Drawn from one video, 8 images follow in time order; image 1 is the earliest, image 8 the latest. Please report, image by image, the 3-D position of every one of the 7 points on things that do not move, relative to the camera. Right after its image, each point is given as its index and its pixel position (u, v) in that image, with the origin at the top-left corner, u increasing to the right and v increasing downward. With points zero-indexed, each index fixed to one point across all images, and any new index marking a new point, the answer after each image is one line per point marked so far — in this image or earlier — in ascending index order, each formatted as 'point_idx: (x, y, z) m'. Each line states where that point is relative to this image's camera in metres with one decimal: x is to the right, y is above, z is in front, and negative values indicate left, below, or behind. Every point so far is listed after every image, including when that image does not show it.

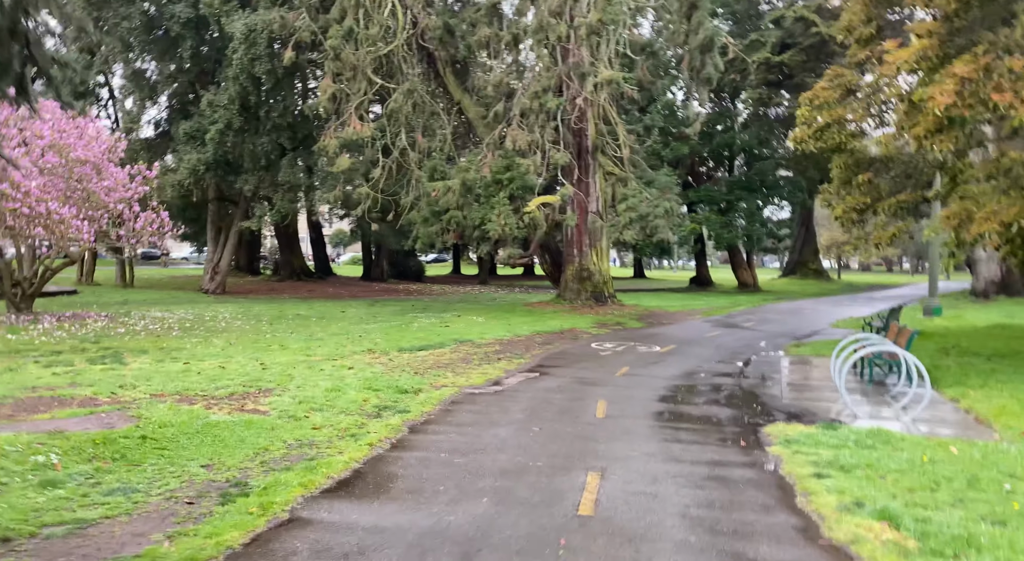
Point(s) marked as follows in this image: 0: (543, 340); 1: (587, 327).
0: (+0.7, -1.4, +16.5) m
1: (+2.1, -1.3, +19.5) m
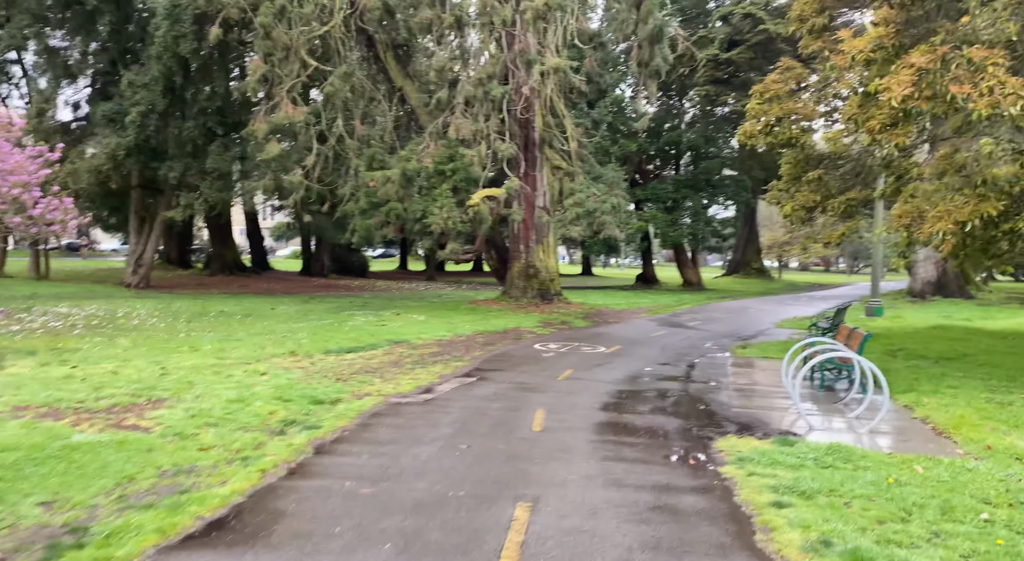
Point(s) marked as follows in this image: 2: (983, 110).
0: (-0.7, -1.4, +15.6) m
1: (+0.5, -1.2, +18.7) m
2: (+5.8, +2.1, +8.5) m
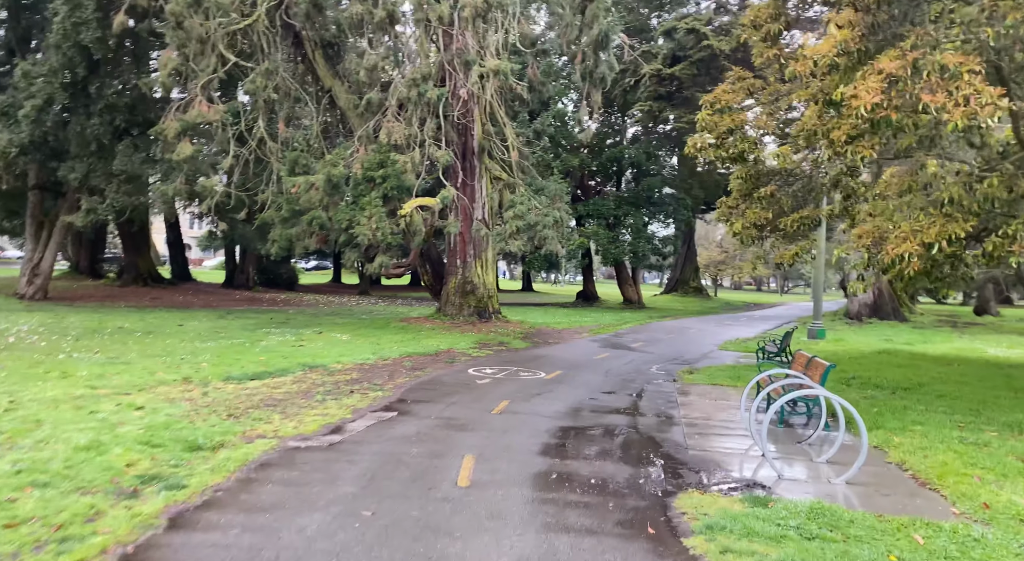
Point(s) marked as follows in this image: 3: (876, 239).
0: (-2.1, -1.7, +14.1) m
1: (-1.2, -1.7, +17.3) m
2: (+5.1, +1.8, +7.8) m
3: (+5.5, +0.6, +10.5) m
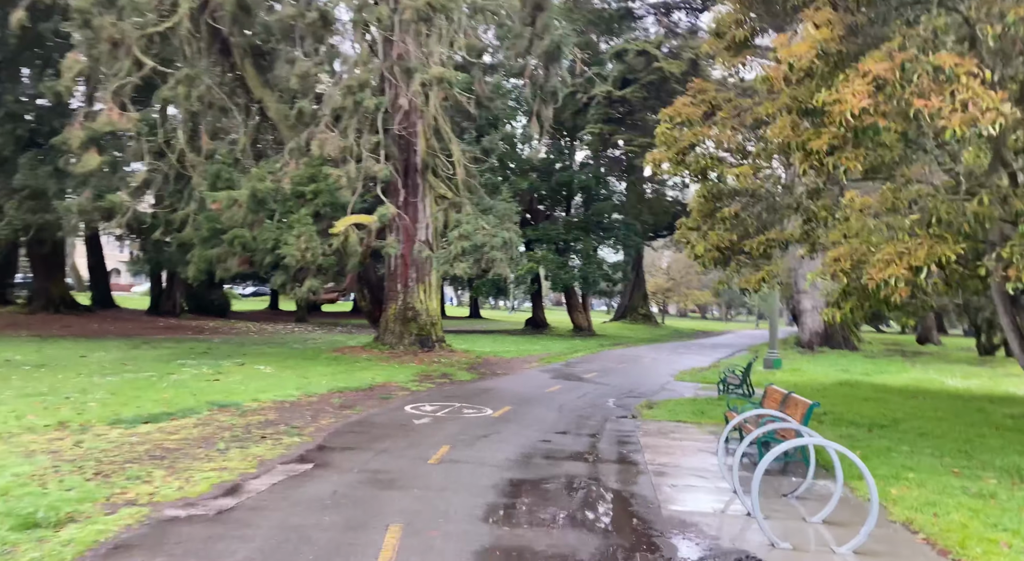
0: (-3.1, -2.2, +12.5) m
1: (-2.5, -2.3, +15.7) m
2: (+4.5, +1.5, +6.9) m
3: (+4.8, +0.3, +9.5) m
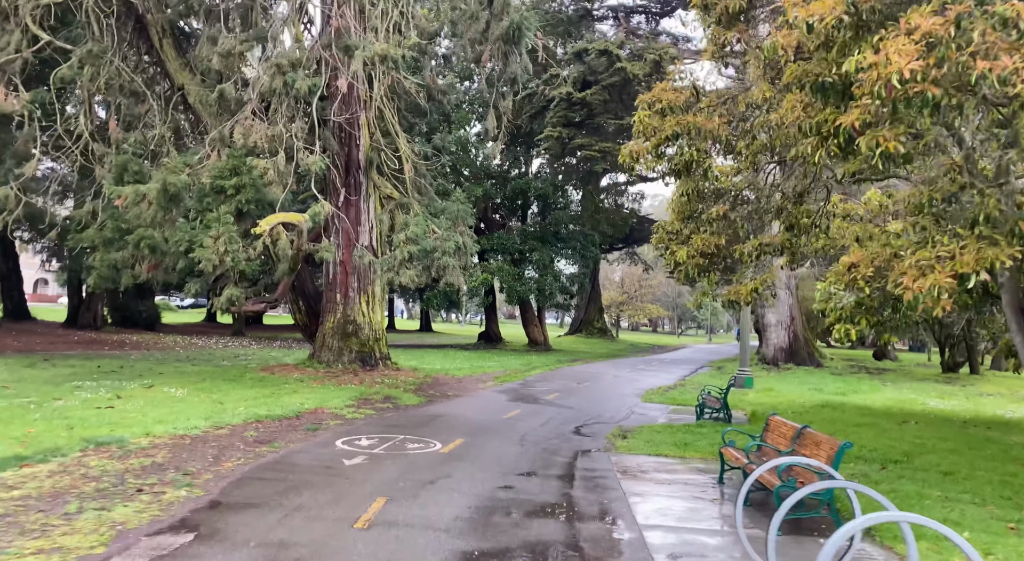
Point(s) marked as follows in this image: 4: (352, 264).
0: (-3.8, -2.3, +10.4) m
1: (-3.4, -2.5, +13.6) m
2: (+4.2, +1.5, +5.3) m
3: (+4.2, +0.1, +8.0) m
4: (-4.0, +0.4, +17.3) m
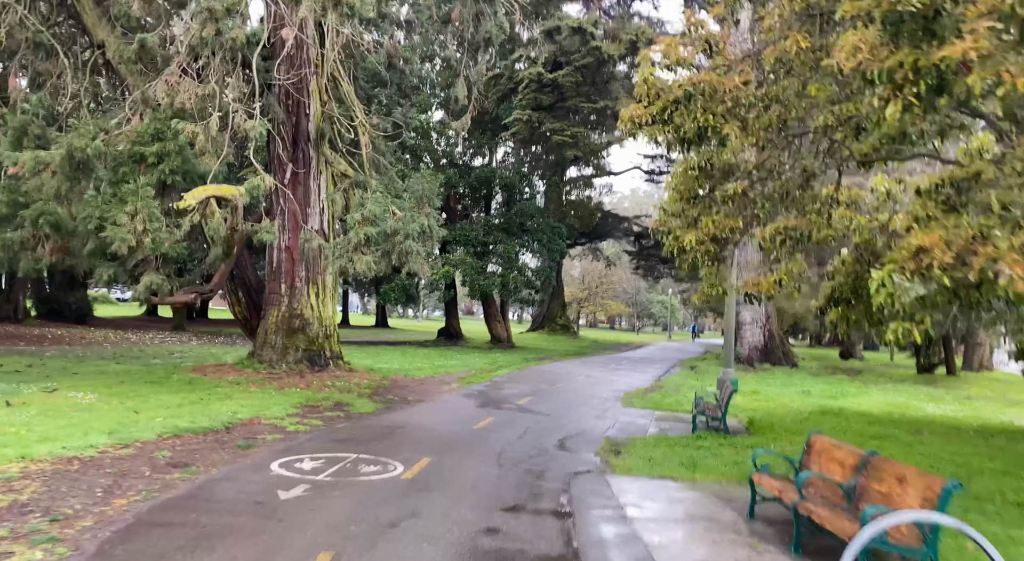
0: (-4.1, -2.1, +8.3) m
1: (-3.9, -2.2, +11.6) m
2: (+4.2, +1.6, +3.7) m
3: (+4.1, +0.2, +6.4) m
4: (-4.7, +0.7, +15.2) m
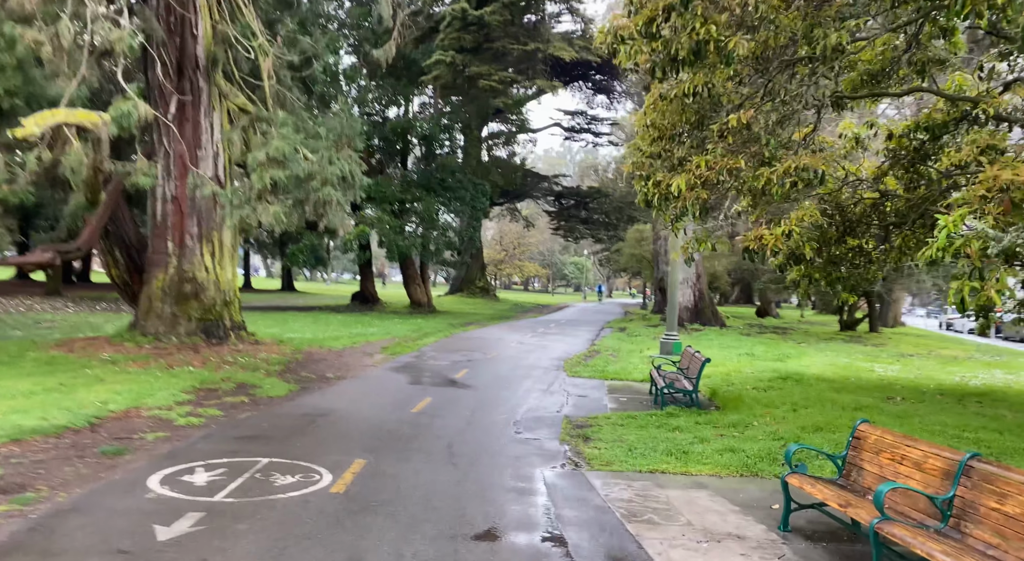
0: (-4.4, -1.7, +6.0) m
1: (-4.6, -1.6, +9.3) m
2: (+4.4, +1.8, +2.3) m
3: (+4.0, +0.6, +5.0) m
4: (-5.9, +1.5, +12.6) m
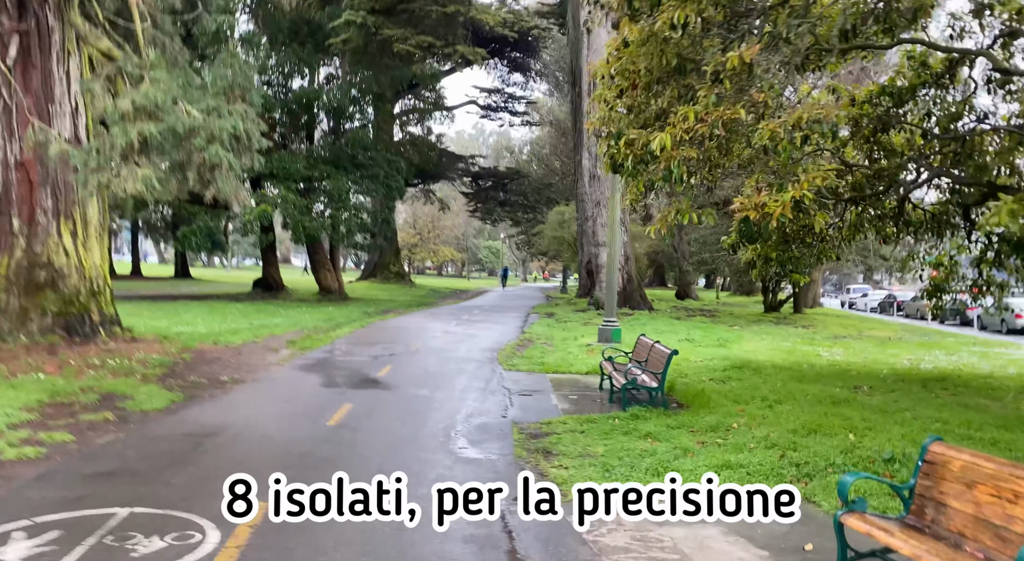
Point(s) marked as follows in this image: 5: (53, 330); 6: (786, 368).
0: (-4.6, -1.6, +3.8) m
1: (-5.2, -1.5, +7.0) m
2: (+4.6, +1.9, +1.2) m
3: (+3.8, +0.8, +3.8) m
4: (-6.9, +1.7, +10.0) m
5: (-7.0, -0.8, +10.4) m
6: (+5.1, -1.6, +12.9) m
